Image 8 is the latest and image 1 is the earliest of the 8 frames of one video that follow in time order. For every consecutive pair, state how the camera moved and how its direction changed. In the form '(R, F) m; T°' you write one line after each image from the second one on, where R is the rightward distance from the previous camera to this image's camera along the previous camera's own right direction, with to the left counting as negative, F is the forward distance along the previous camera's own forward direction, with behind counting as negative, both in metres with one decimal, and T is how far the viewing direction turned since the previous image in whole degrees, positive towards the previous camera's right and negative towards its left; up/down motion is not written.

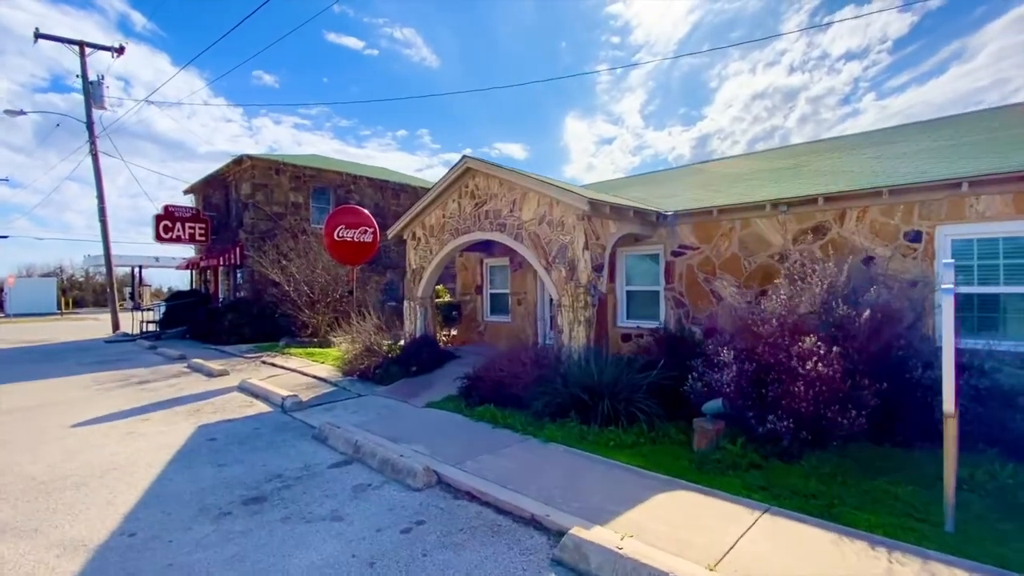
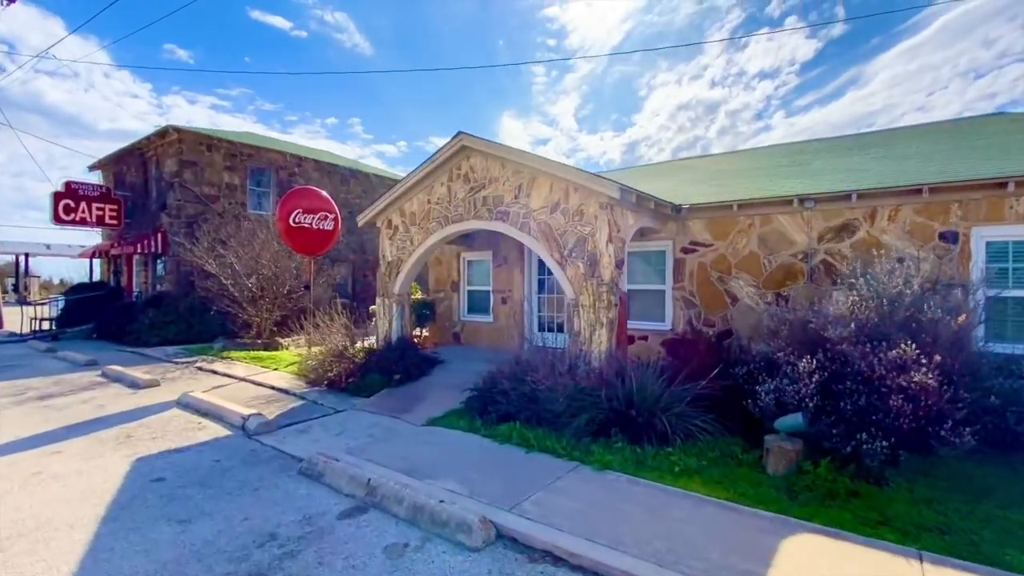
(-1.1, +1.1) m; +8°
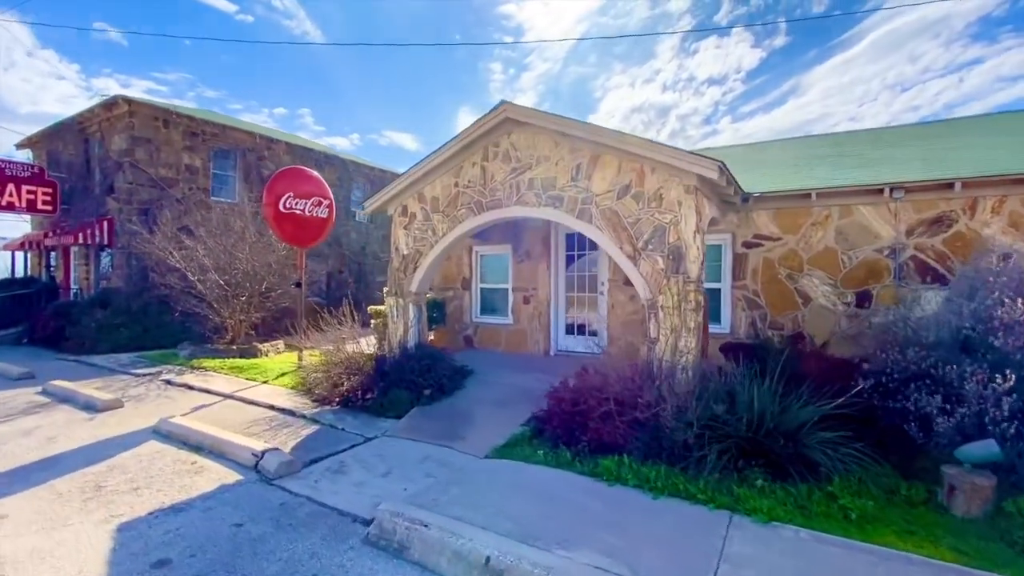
(-1.3, +1.2) m; +5°
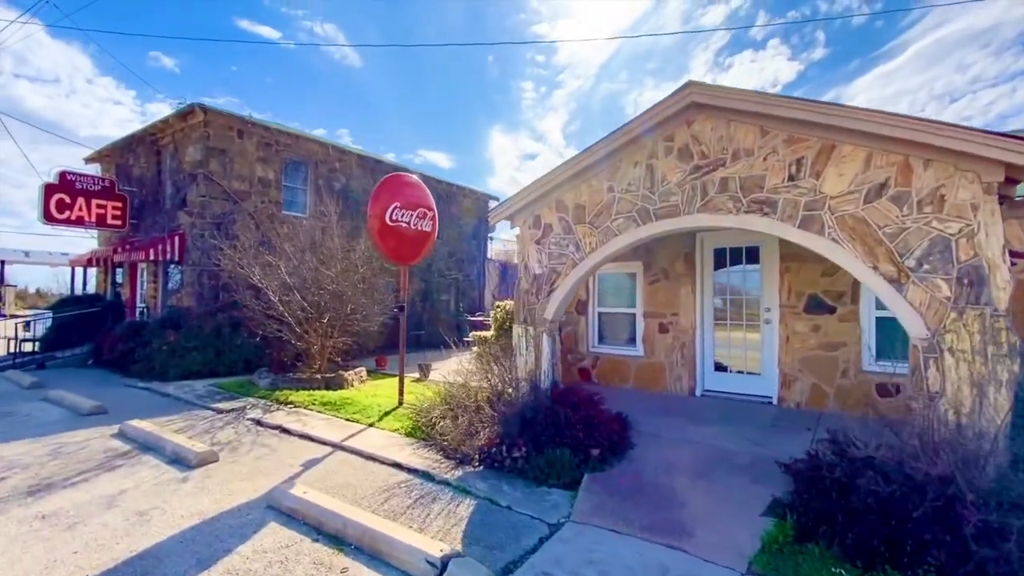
(-1.7, +1.3) m; -4°
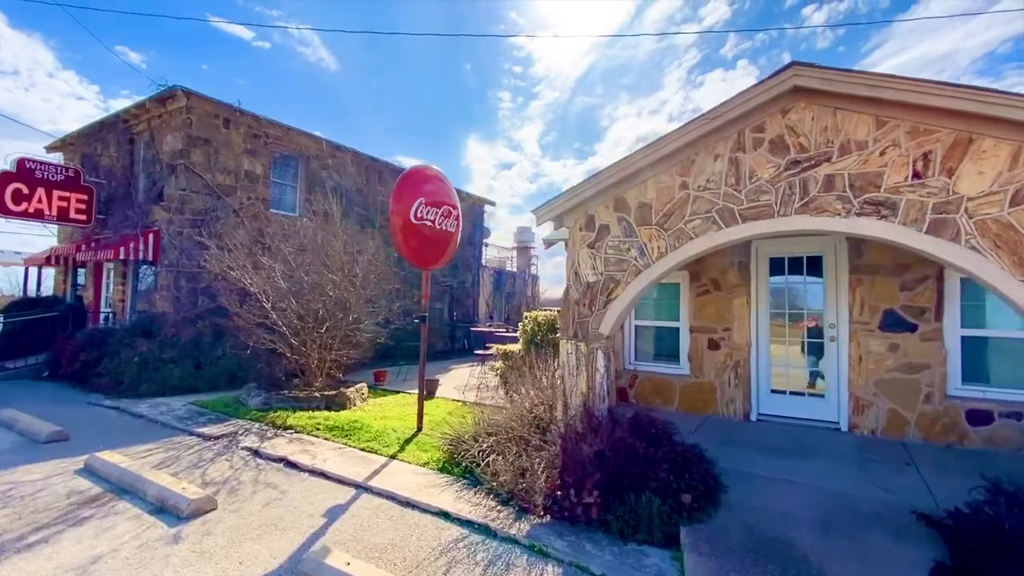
(-0.9, +0.9) m; +3°
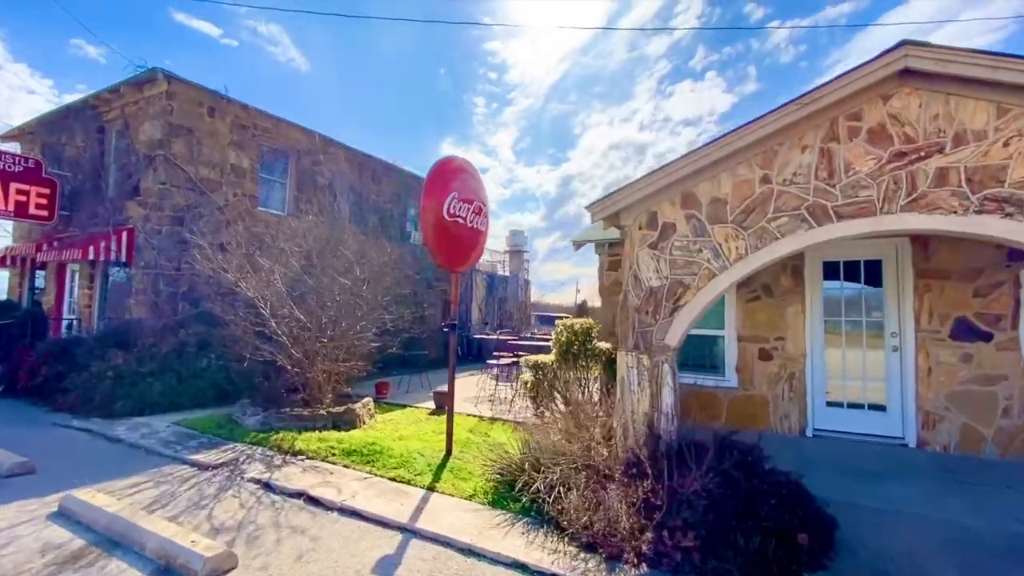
(-0.8, +0.7) m; +3°
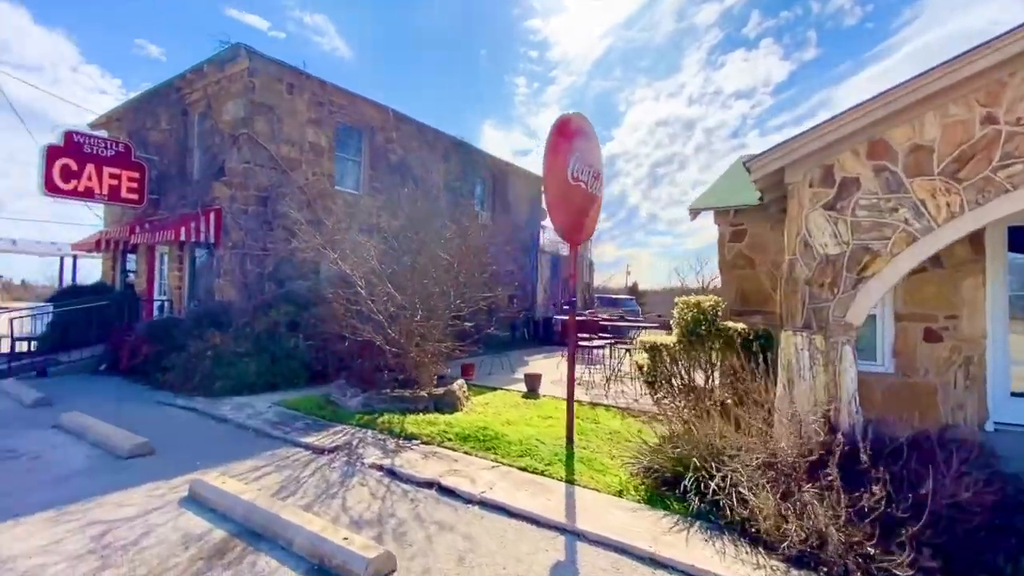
(-0.9, +0.5) m; -5°
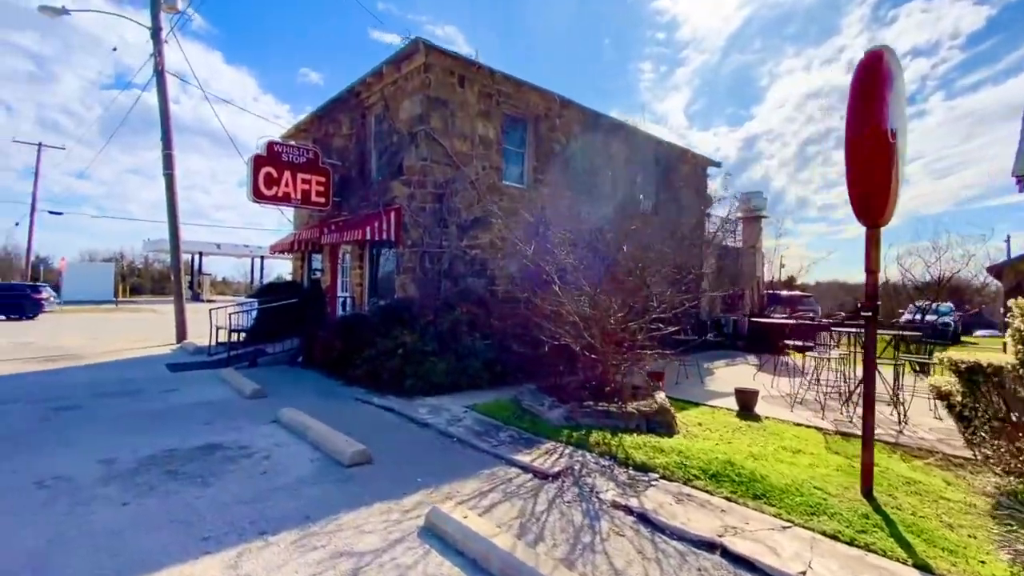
(-1.2, +0.8) m; -15°
